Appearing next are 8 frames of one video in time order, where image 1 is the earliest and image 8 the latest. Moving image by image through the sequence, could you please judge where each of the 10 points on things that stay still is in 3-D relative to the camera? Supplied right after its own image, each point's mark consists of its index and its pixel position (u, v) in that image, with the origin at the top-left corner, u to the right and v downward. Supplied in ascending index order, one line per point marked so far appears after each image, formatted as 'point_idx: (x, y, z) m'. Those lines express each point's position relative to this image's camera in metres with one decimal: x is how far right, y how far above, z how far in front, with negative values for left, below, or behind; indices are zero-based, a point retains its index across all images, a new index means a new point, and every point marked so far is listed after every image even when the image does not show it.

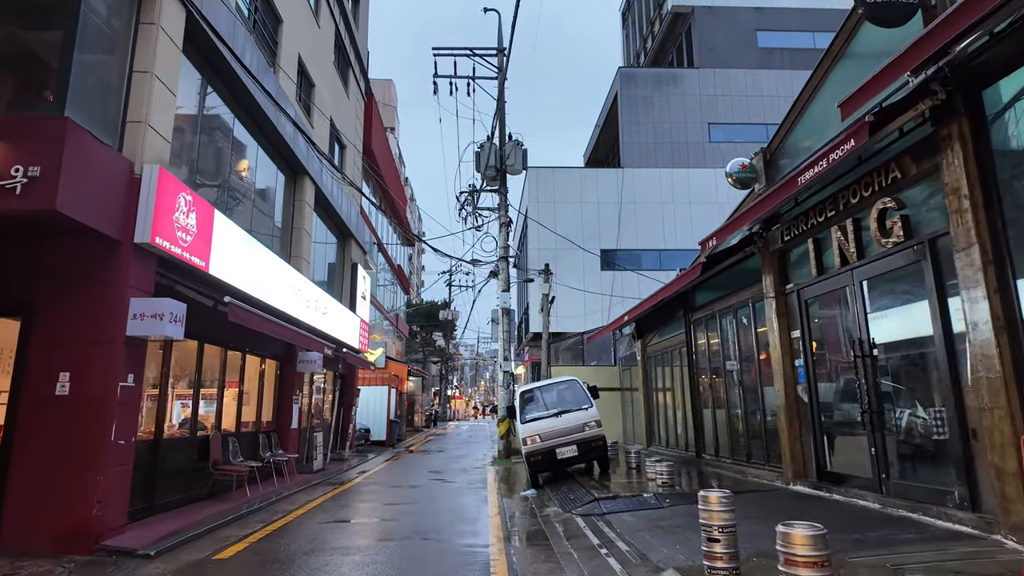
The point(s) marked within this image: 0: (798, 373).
0: (+4.2, -1.2, +8.7) m
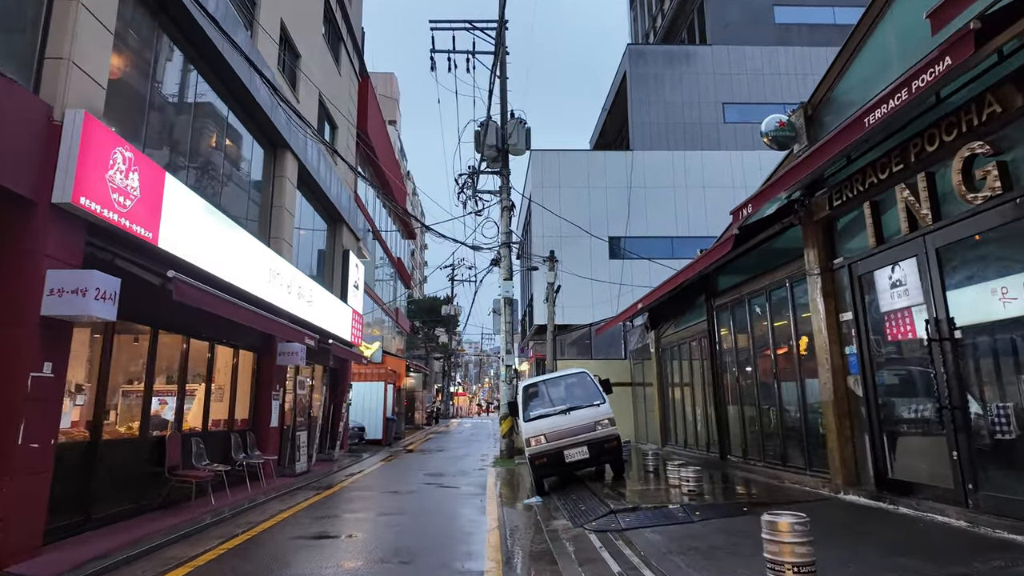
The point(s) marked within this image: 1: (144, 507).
0: (+4.2, -0.9, +7.4) m
1: (-4.8, -2.8, +7.6) m
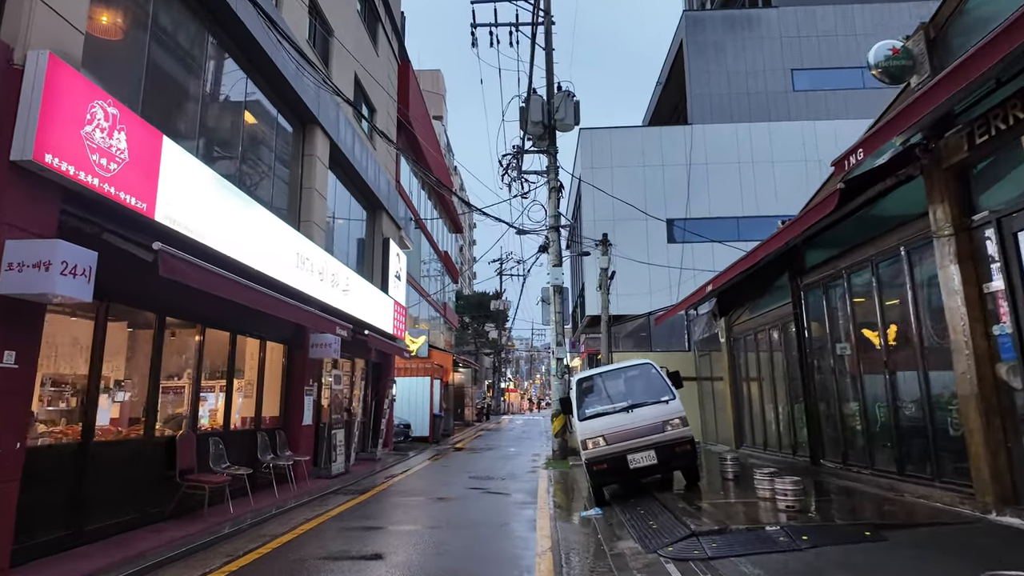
0: (+4.8, -0.6, +5.7) m
1: (-4.2, -2.6, +6.8) m
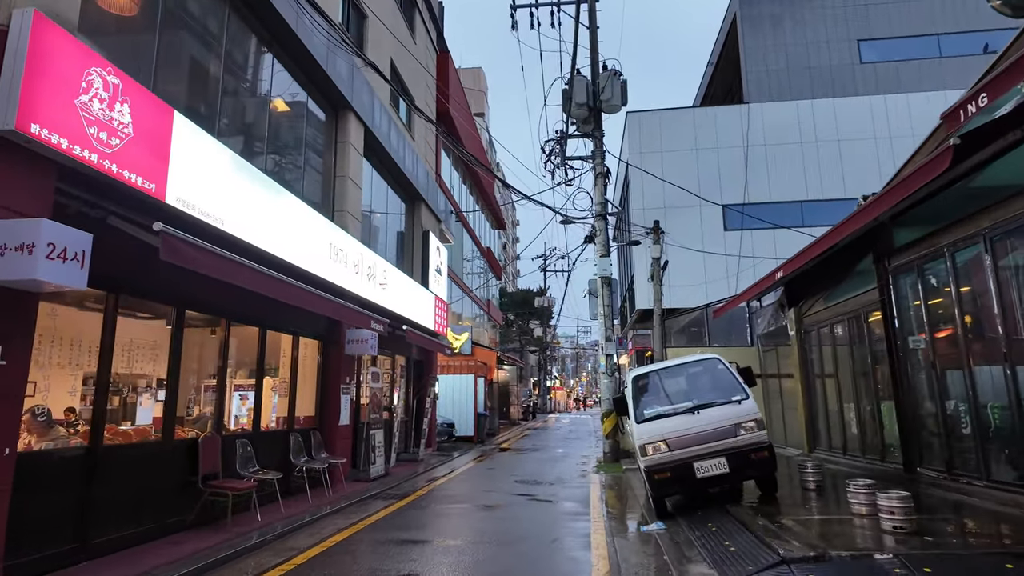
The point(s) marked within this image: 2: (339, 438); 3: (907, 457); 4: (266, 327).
0: (+5.1, -0.3, +4.5) m
1: (-3.6, -2.5, +6.3) m
2: (-3.0, -2.6, +10.0) m
3: (+5.7, -2.4, +8.5) m
4: (-3.6, -0.6, +8.5) m
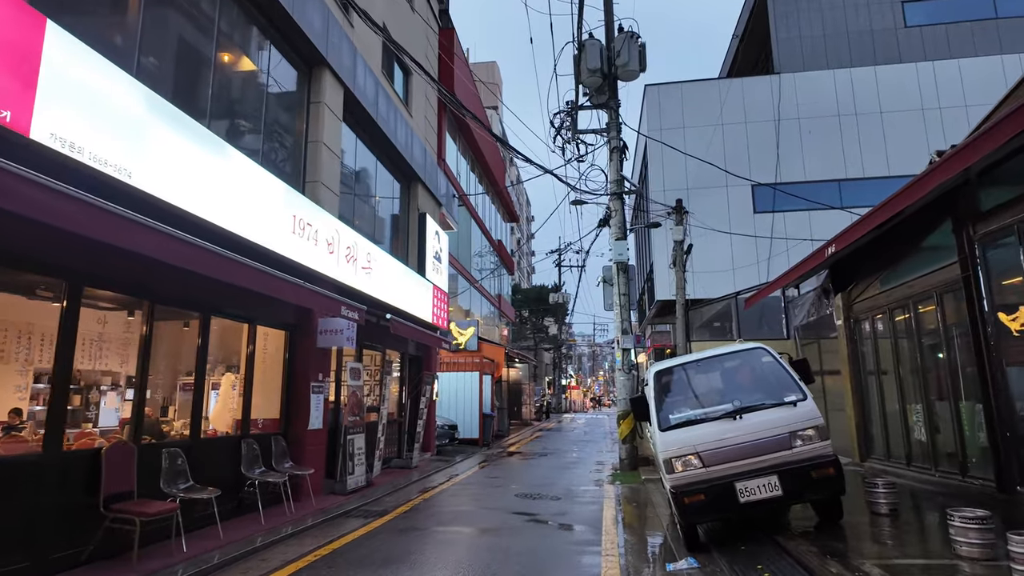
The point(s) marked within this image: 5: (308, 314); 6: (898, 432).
0: (+5.0, 0.0, +2.9) m
1: (-3.8, -2.3, +4.9) m
2: (-3.0, -2.3, +8.6) m
3: (+5.6, -2.1, +6.8) m
4: (-3.6, -0.3, +7.1) m
5: (-3.1, -0.4, +8.9) m
6: (+6.0, -2.2, +9.1) m
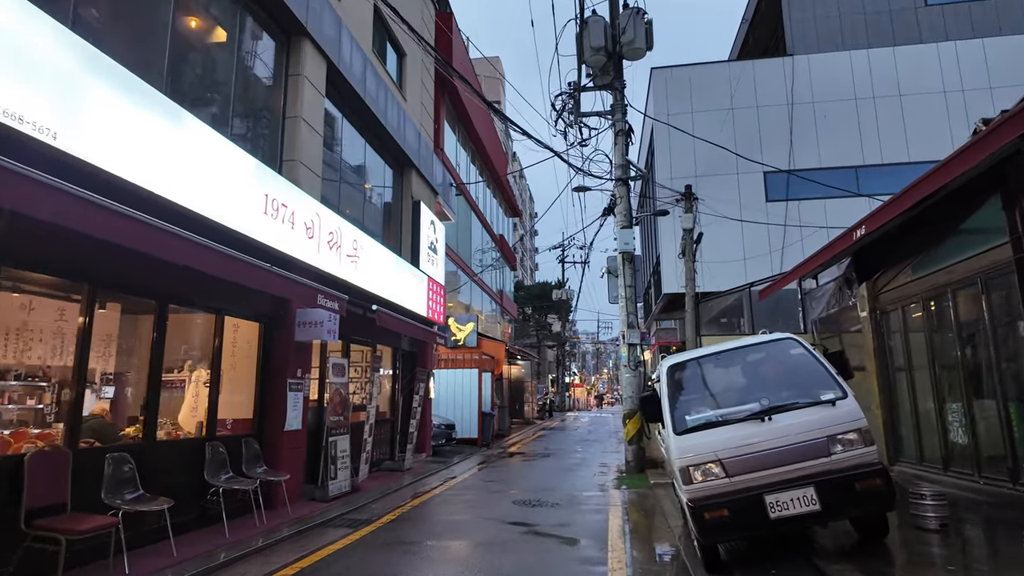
0: (+4.9, +0.1, +2.1) m
1: (-3.8, -2.1, +4.1) m
2: (-3.0, -2.1, +7.9) m
3: (+5.5, -2.0, +6.0) m
4: (-3.7, -0.1, +6.3) m
5: (-3.1, -0.2, +8.2) m
6: (+5.9, -2.0, +8.3) m
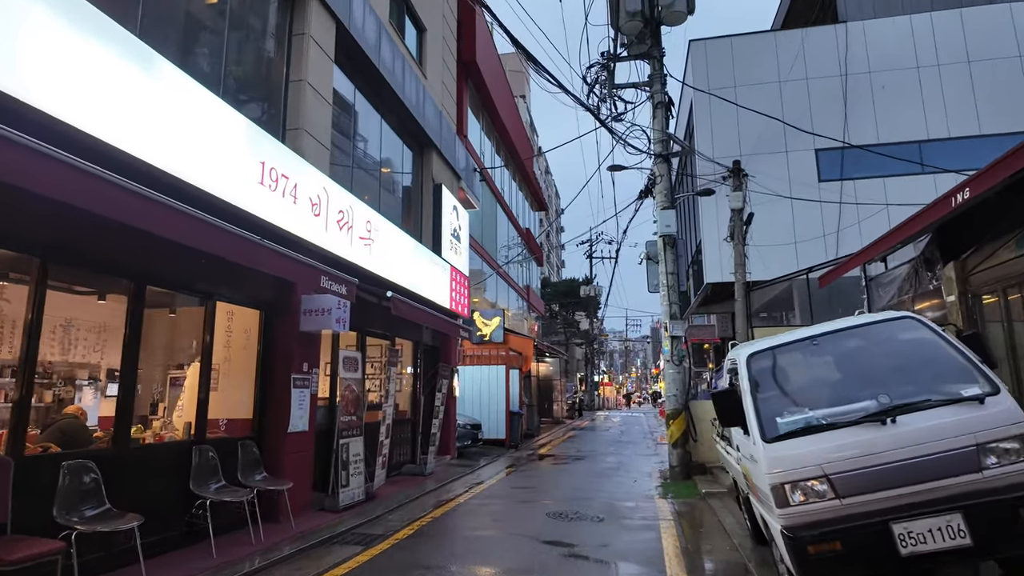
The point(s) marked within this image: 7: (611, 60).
0: (+5.0, +0.4, +0.8) m
1: (-3.6, -1.9, +3.2) m
2: (-2.6, -1.9, +7.0) m
3: (+5.8, -1.7, +4.7) m
4: (-3.4, +0.1, +5.5) m
5: (-2.7, 0.0, +7.3) m
6: (+6.3, -1.8, +7.0) m
7: (+2.1, +4.9, +12.7) m
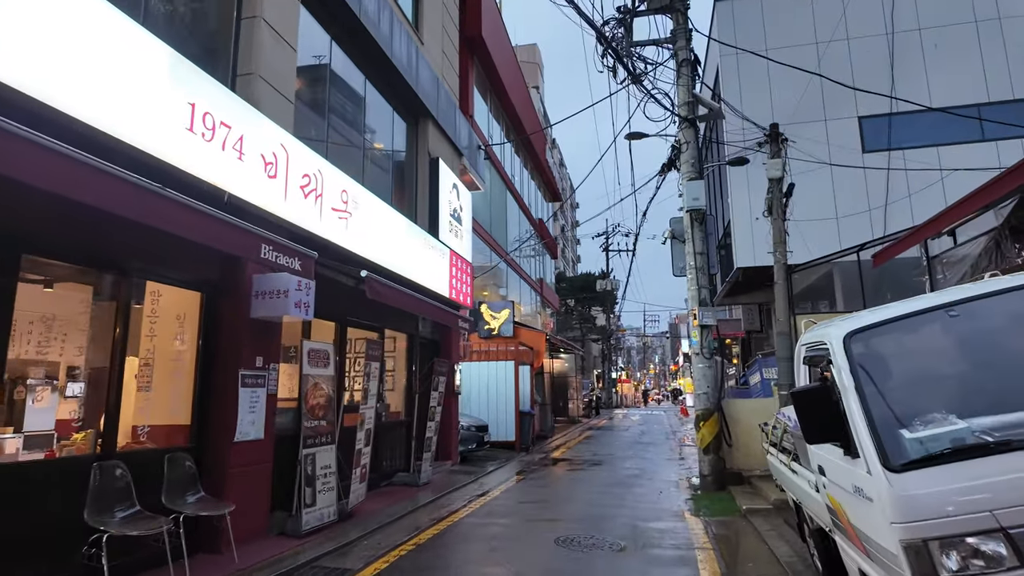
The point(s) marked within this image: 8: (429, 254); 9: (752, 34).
0: (+4.8, +0.6, -0.7) m
1: (-3.7, -1.7, +2.0) m
2: (-2.6, -1.7, +5.7) m
3: (+5.8, -1.4, +3.2) m
4: (-3.5, +0.3, +4.2) m
5: (-2.8, +0.2, +6.0) m
6: (+6.3, -1.5, +5.5) m
7: (+2.2, +5.2, +11.2) m
8: (-1.5, +0.6, +10.5) m
9: (+5.6, +5.9, +13.8) m
